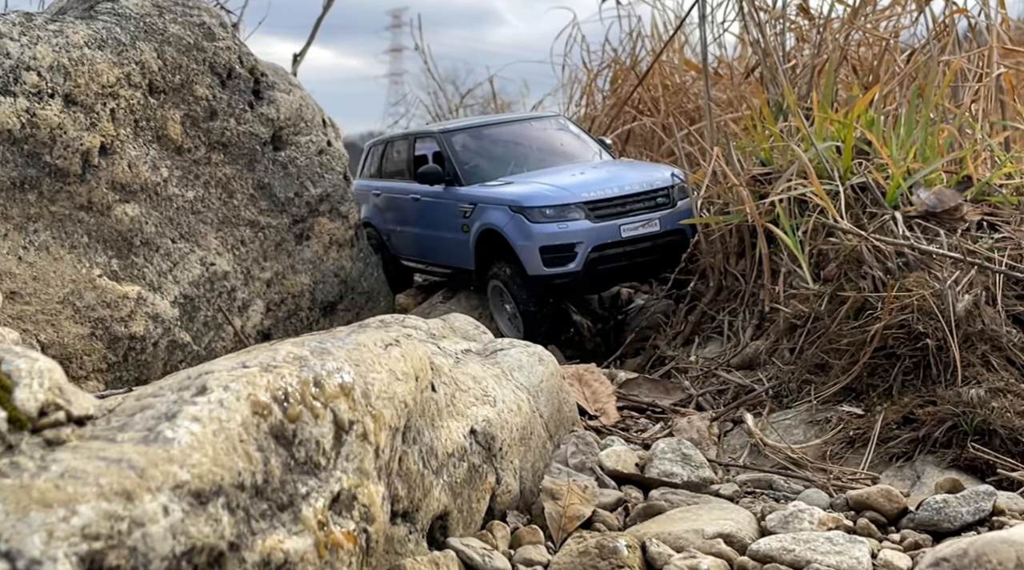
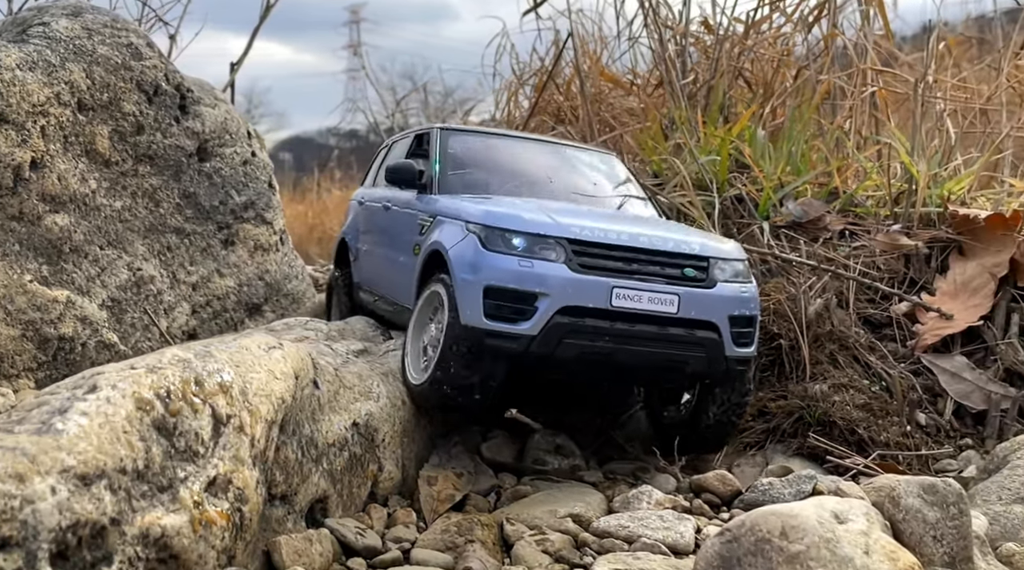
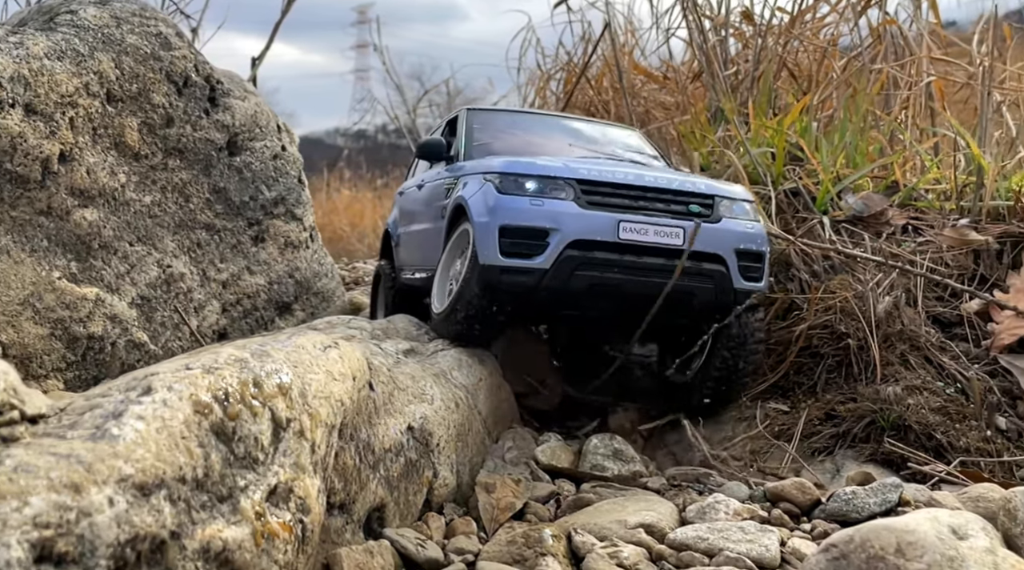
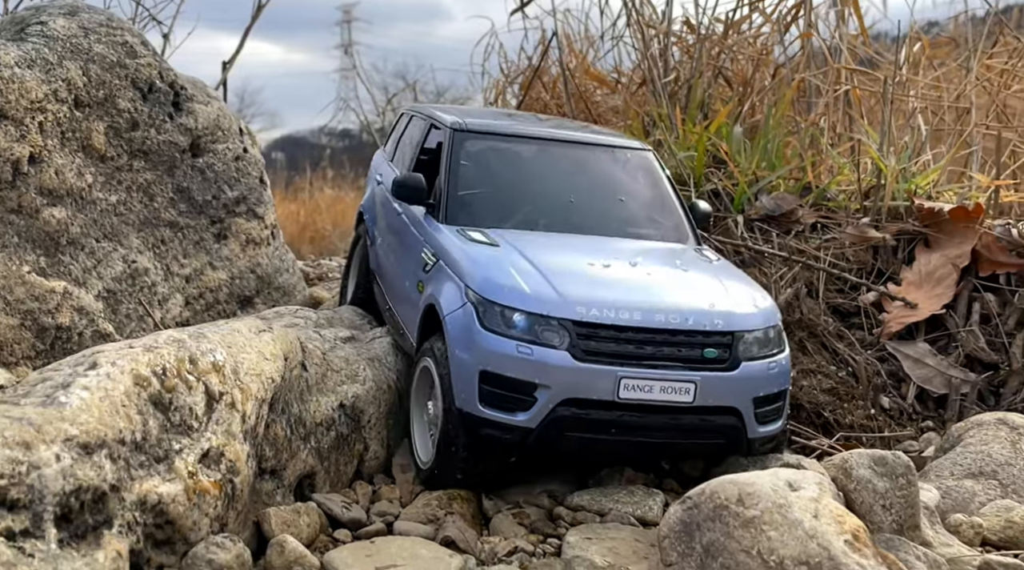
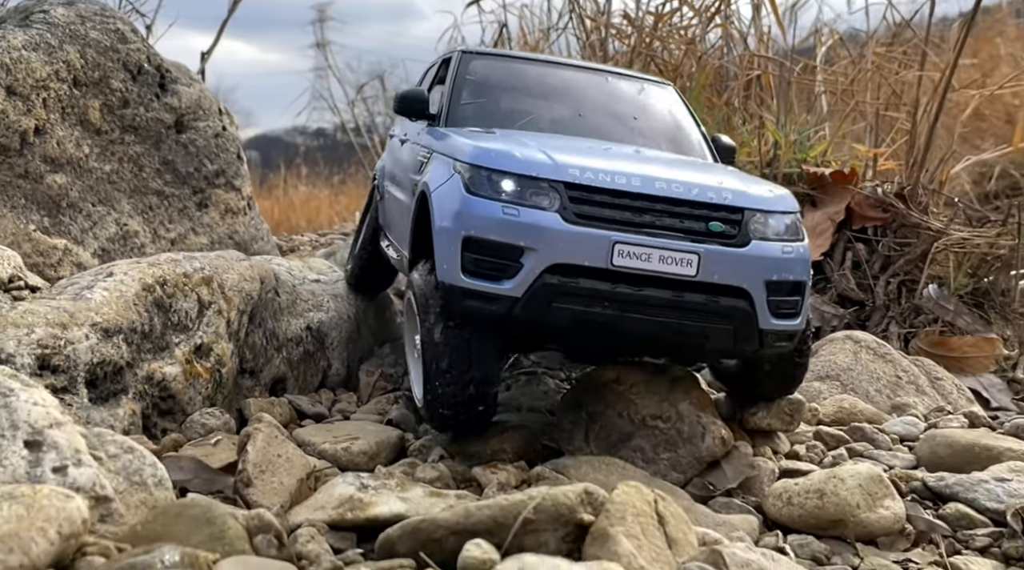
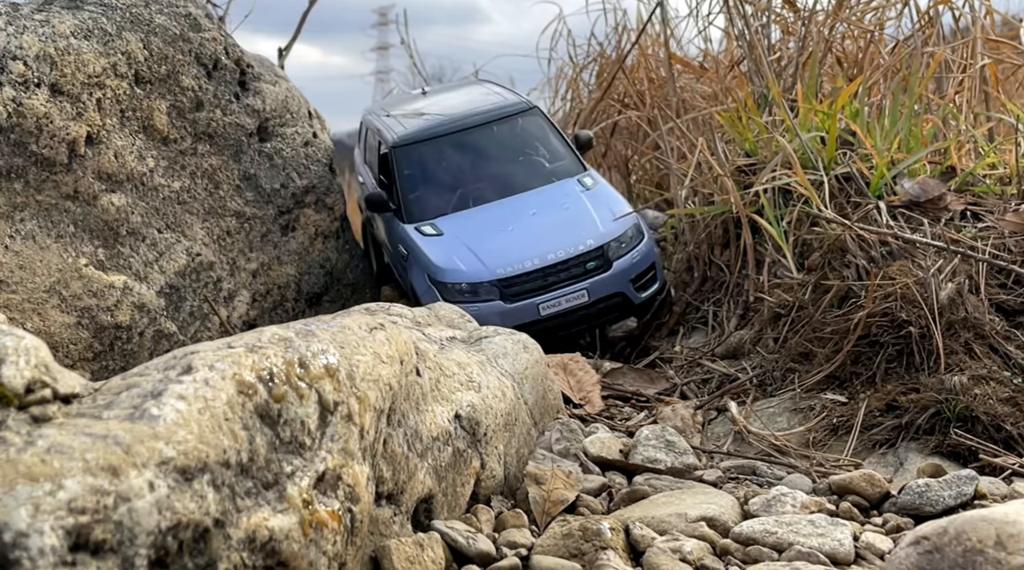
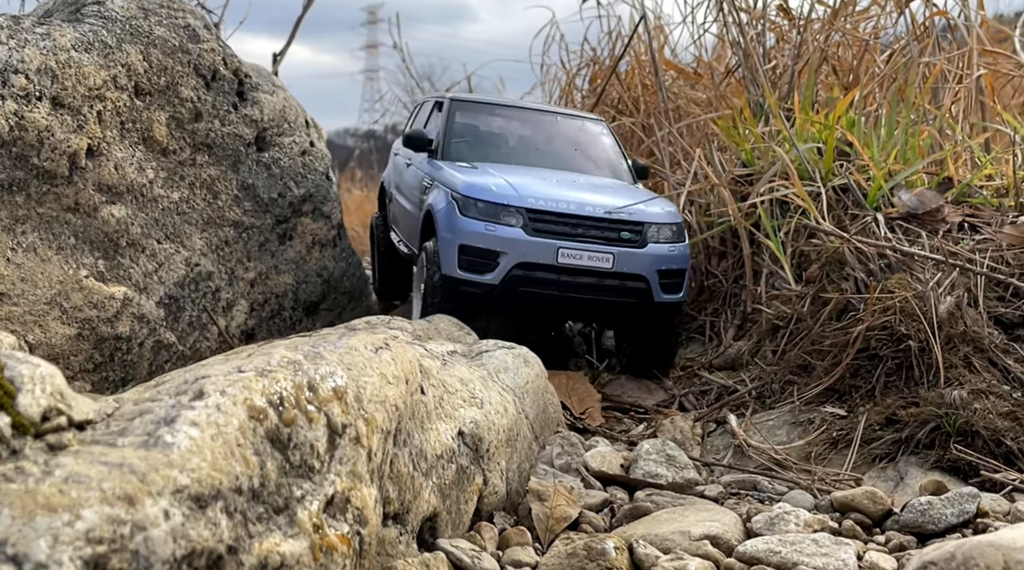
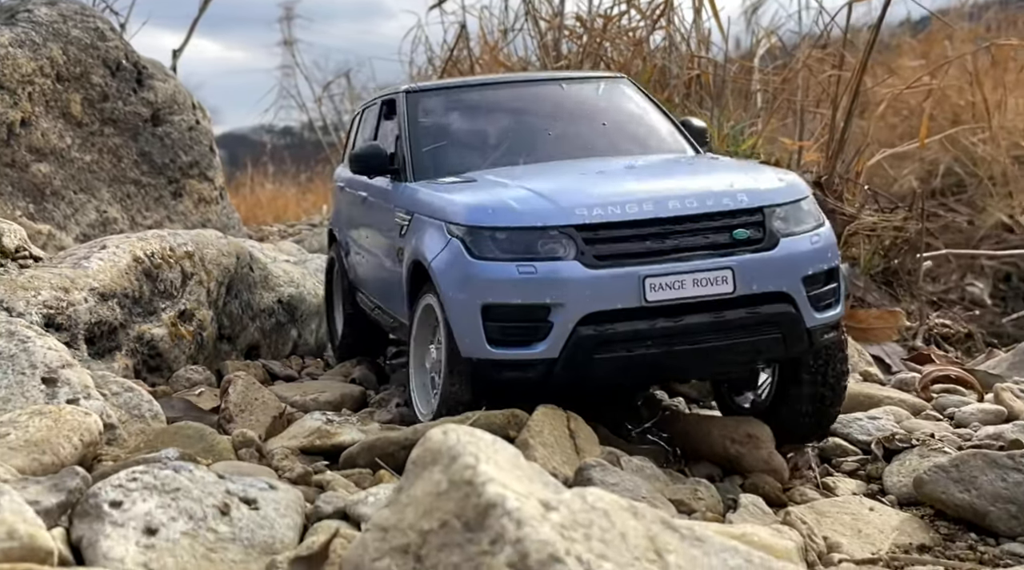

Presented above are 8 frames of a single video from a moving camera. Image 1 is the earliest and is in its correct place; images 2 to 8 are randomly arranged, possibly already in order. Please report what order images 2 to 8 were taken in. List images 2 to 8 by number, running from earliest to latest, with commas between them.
6, 7, 3, 2, 4, 5, 8
